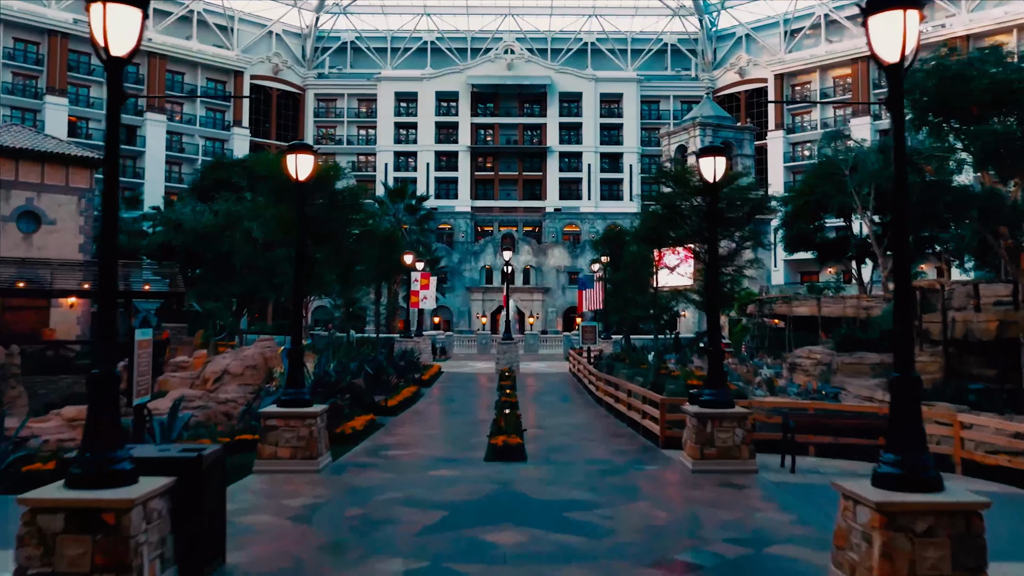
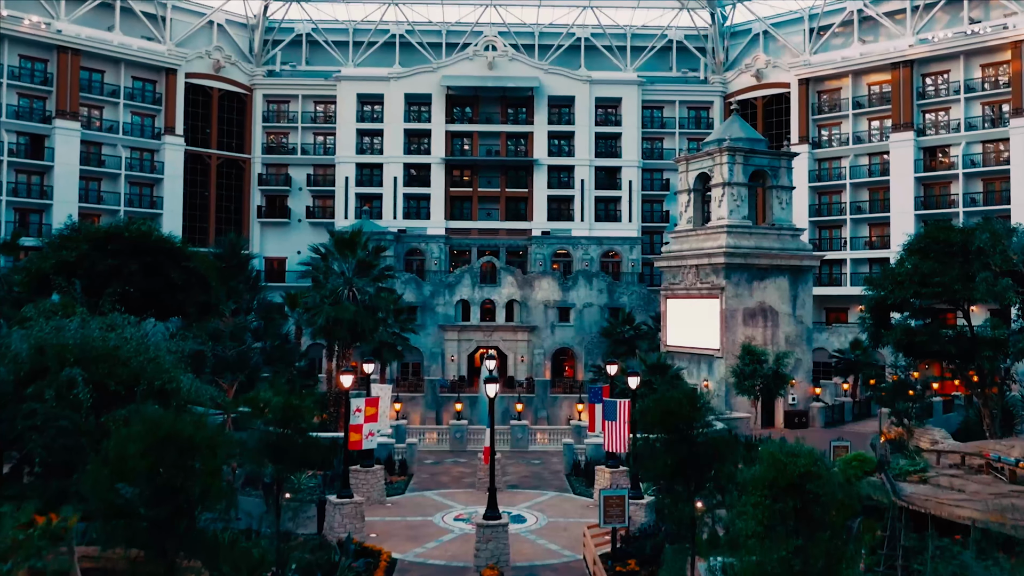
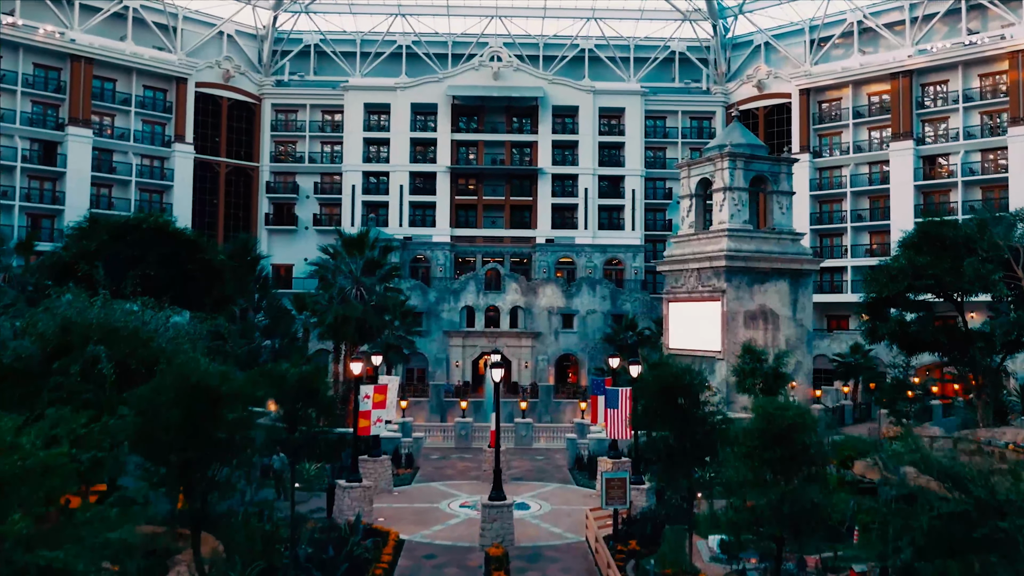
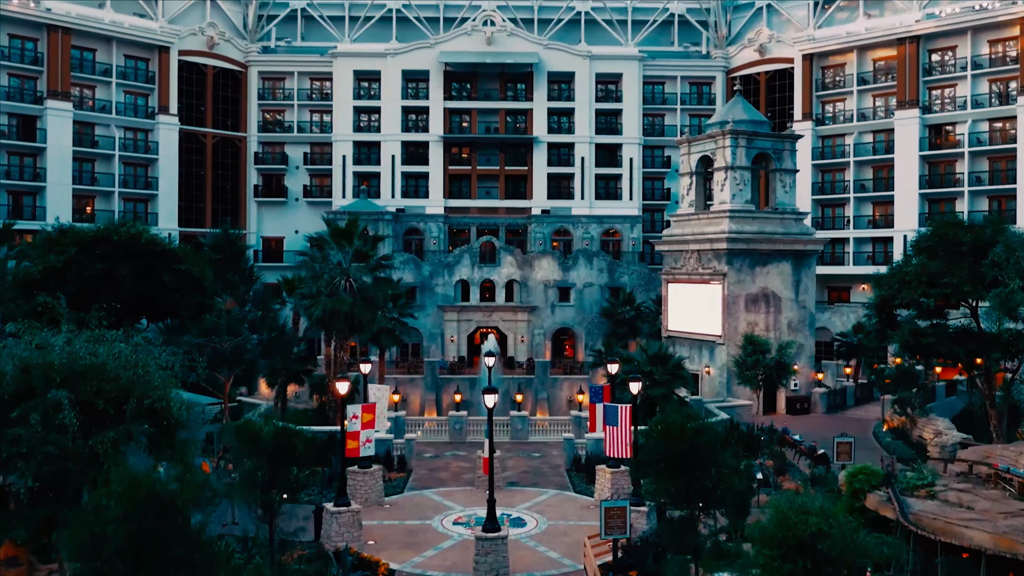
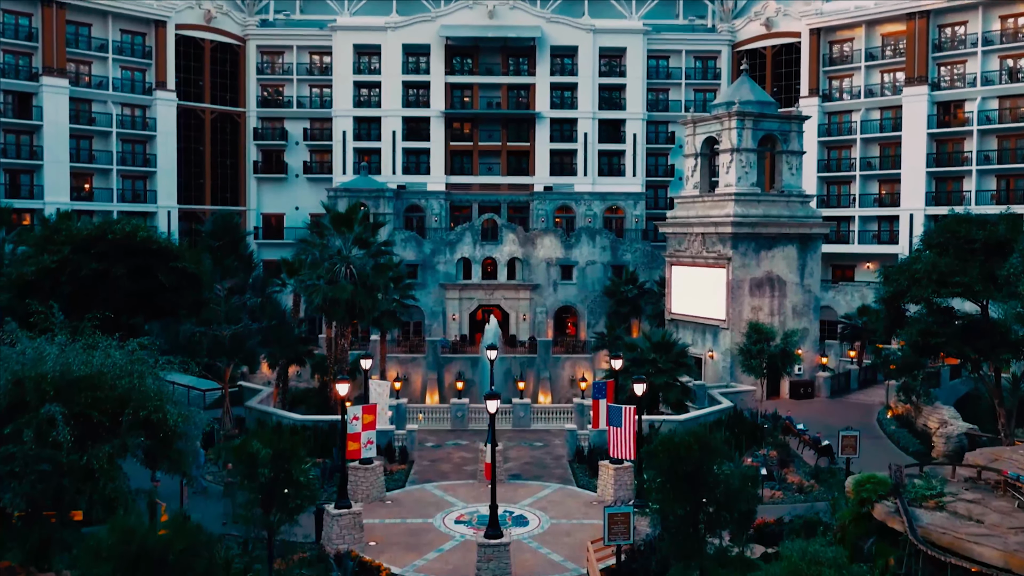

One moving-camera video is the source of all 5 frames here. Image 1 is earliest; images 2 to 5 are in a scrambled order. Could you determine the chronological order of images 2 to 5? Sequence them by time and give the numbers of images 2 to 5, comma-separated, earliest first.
3, 2, 4, 5
